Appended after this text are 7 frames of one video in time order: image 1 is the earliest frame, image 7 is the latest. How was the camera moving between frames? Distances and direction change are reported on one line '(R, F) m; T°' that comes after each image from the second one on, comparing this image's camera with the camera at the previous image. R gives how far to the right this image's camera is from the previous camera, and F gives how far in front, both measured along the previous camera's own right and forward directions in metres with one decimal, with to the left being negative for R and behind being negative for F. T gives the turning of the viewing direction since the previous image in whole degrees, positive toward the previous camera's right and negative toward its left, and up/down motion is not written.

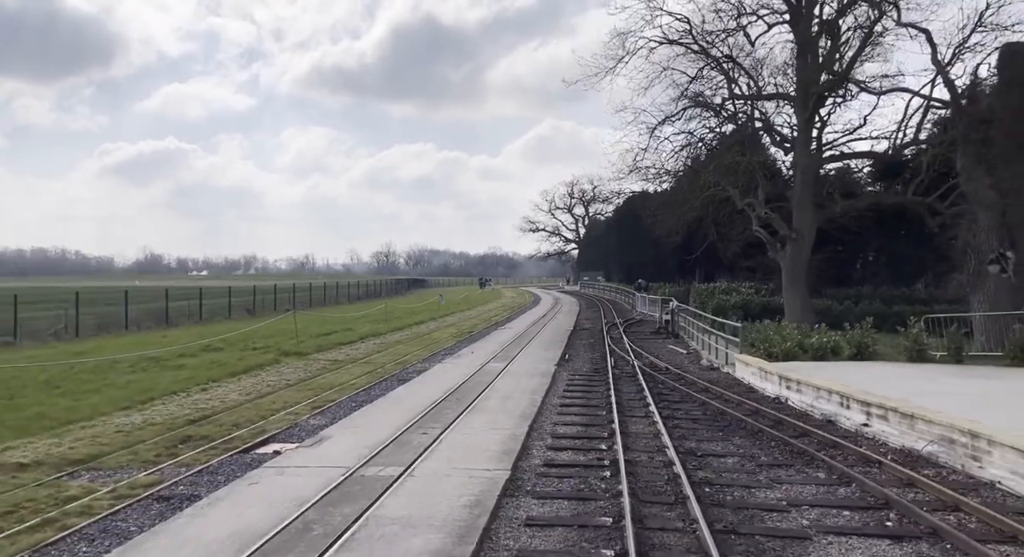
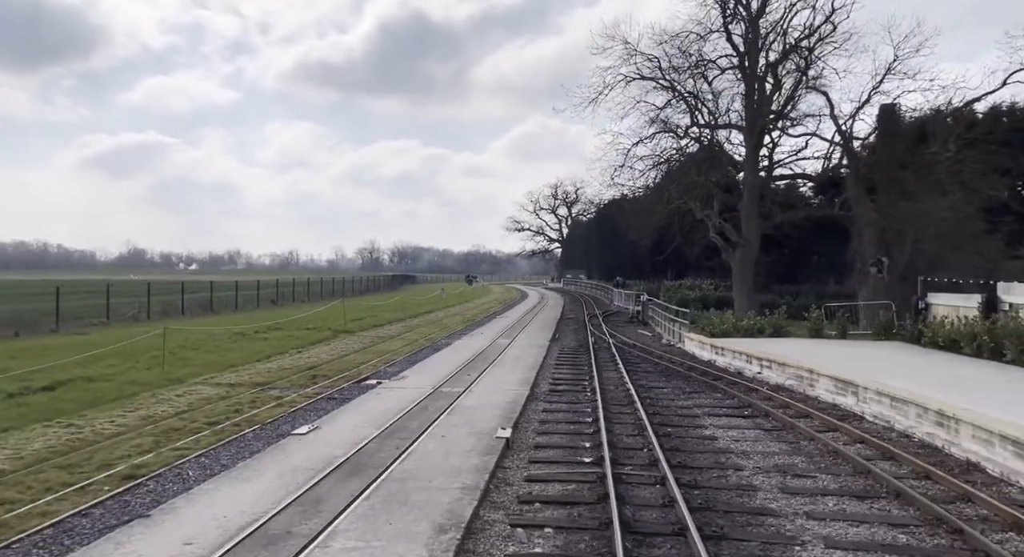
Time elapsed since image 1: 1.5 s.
(-0.8, -6.6) m; +1°
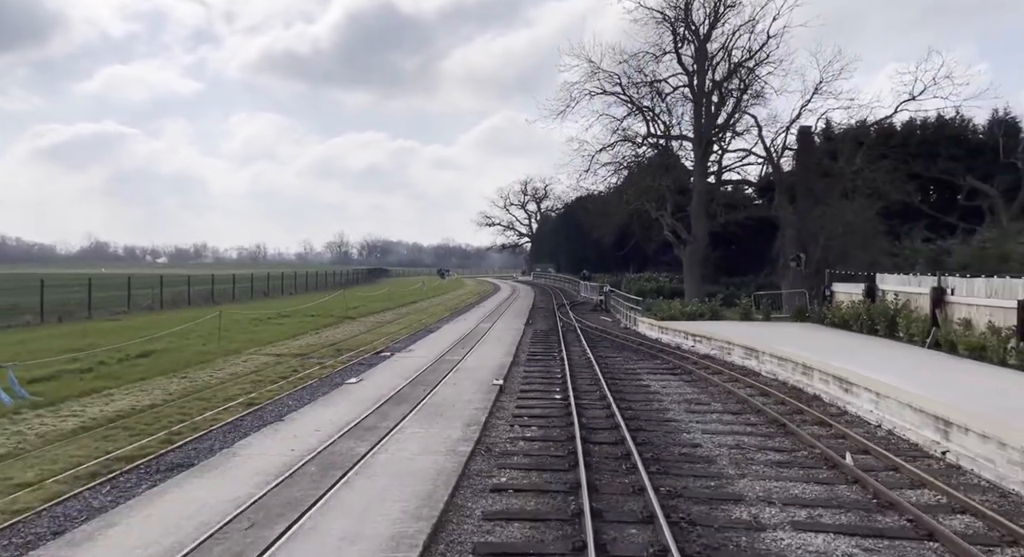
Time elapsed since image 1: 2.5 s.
(-0.5, -4.7) m; +2°
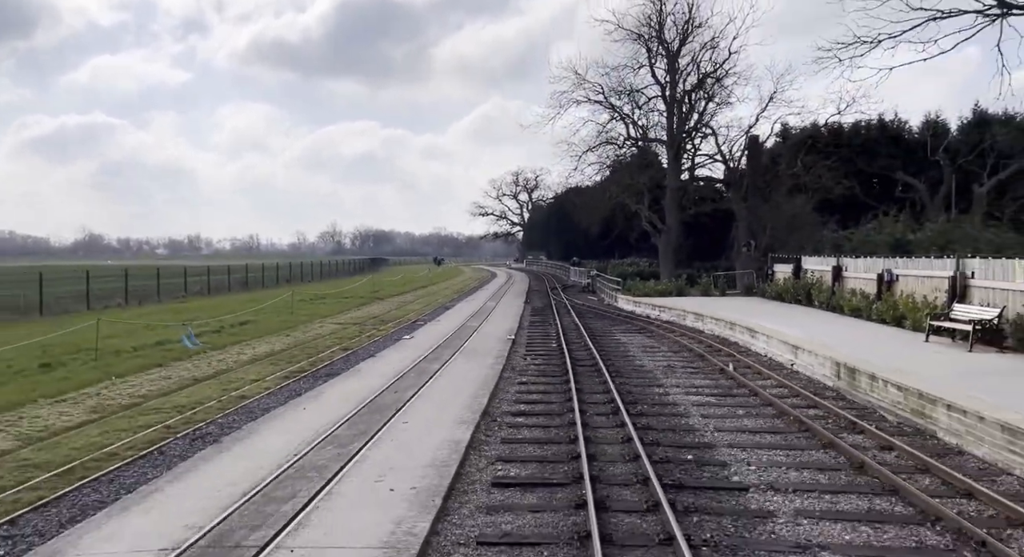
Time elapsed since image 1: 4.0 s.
(-0.5, -6.5) m; +1°
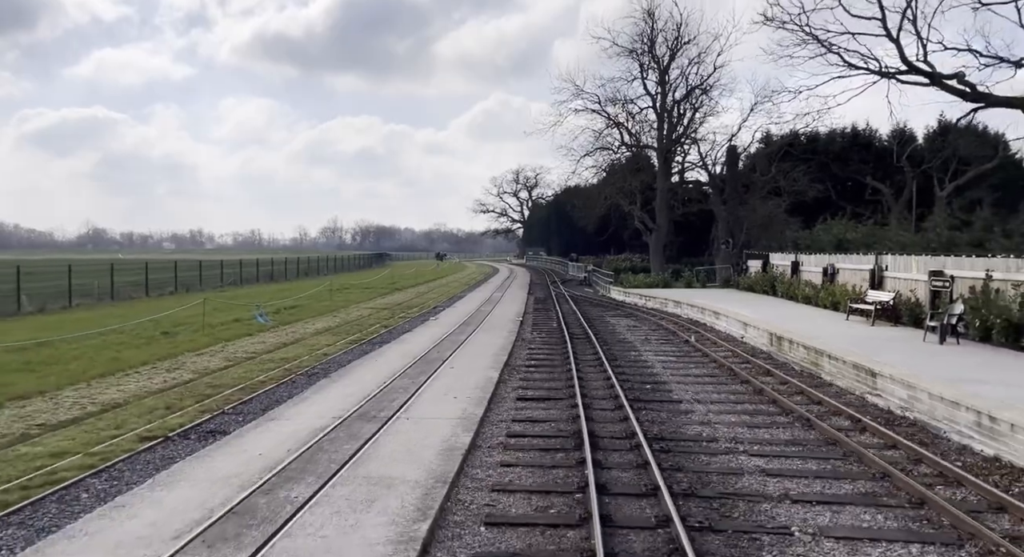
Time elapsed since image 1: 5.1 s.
(-0.3, -4.7) m; 0°
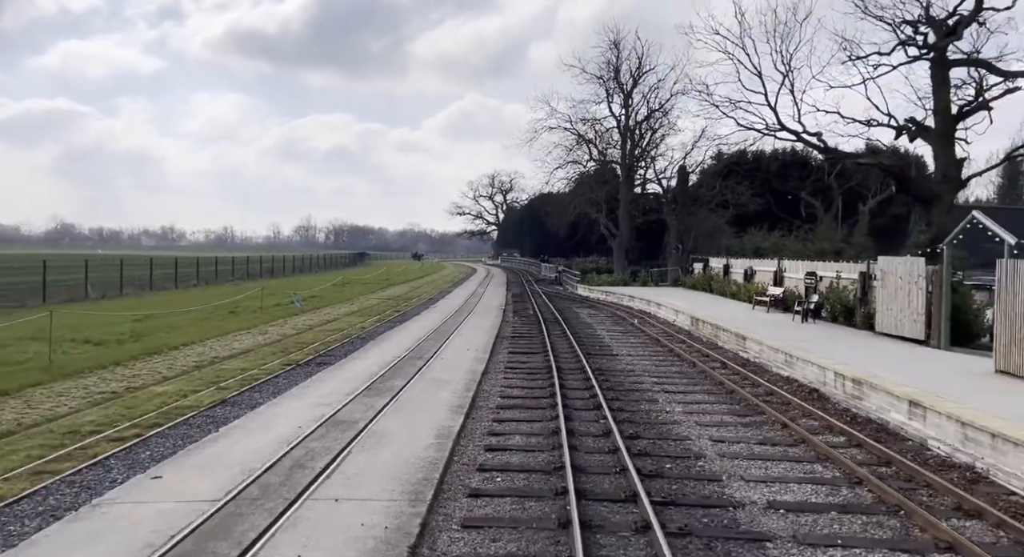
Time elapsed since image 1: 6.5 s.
(-0.5, -6.5) m; +2°
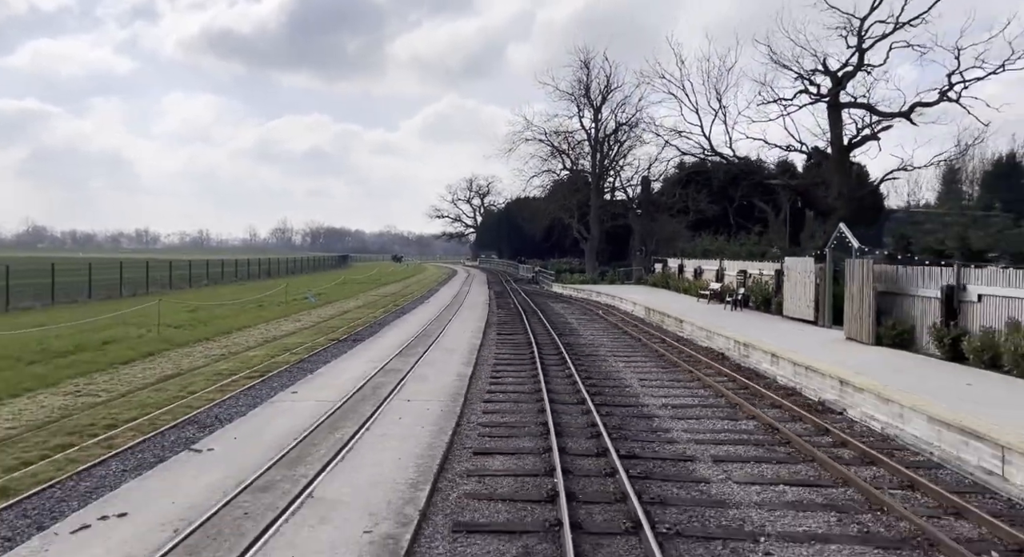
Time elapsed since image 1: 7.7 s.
(-0.3, -5.2) m; +2°
